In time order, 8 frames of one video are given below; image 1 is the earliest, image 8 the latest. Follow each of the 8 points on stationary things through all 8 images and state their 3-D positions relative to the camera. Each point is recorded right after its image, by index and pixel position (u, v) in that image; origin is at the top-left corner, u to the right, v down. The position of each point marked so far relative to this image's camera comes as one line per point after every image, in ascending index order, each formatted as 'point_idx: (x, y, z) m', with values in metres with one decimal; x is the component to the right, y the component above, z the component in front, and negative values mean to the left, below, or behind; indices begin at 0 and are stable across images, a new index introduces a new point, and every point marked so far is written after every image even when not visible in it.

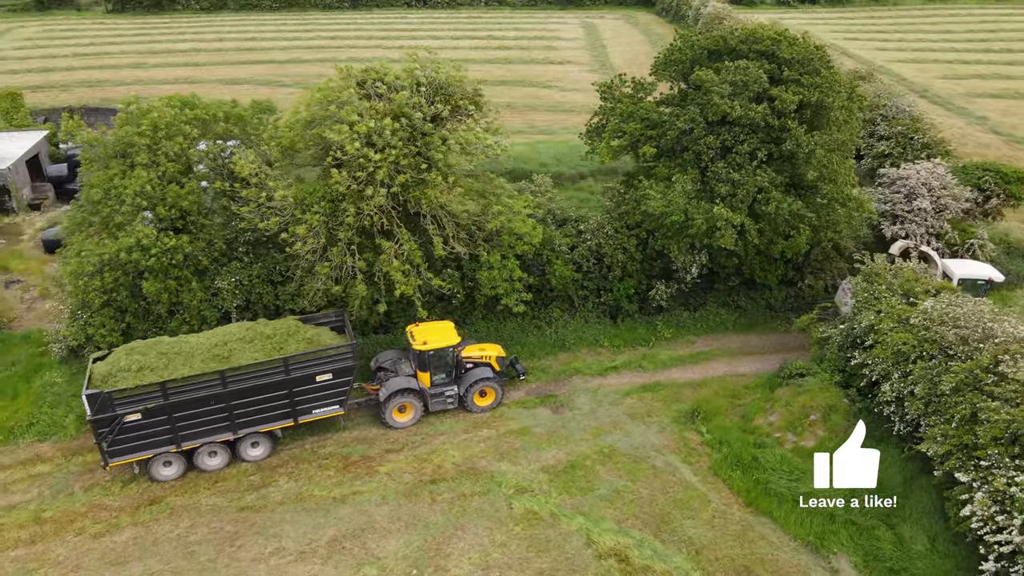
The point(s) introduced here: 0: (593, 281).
0: (+1.8, +0.2, +16.4) m
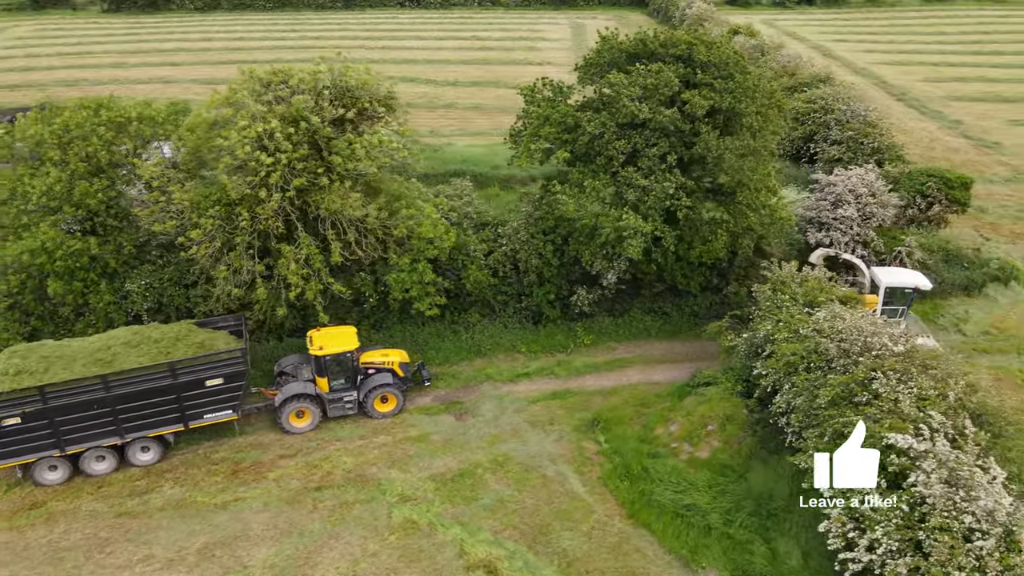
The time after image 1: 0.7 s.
0: (0.0, 0.0, +16.2) m
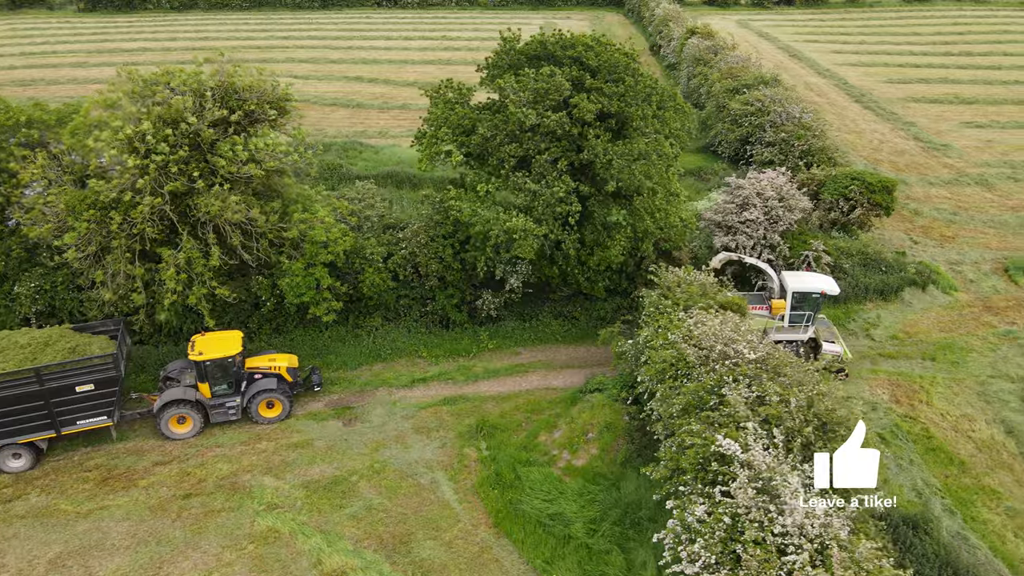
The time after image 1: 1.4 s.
0: (-2.1, 0.0, +16.0) m
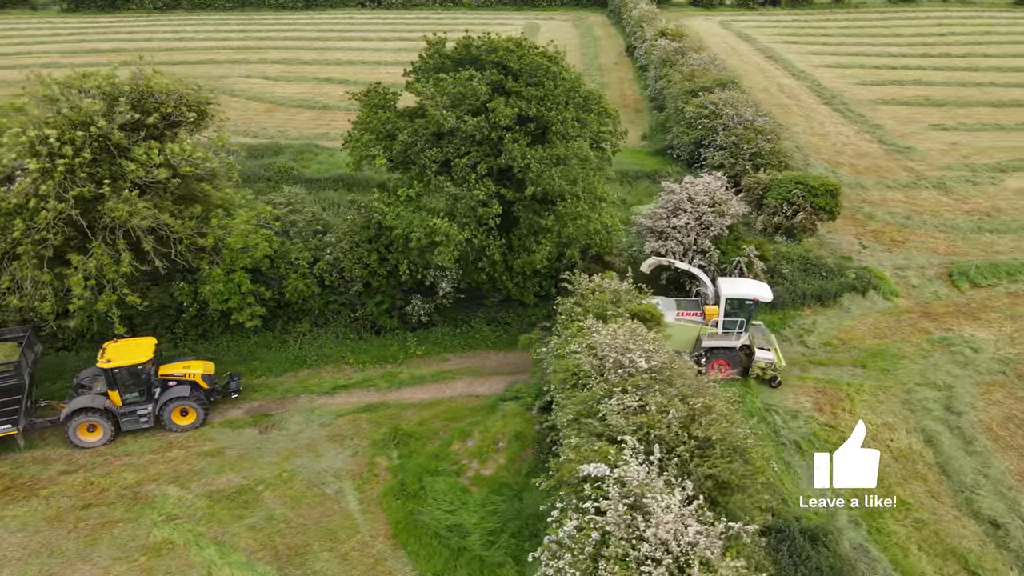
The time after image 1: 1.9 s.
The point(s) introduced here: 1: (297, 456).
0: (-3.6, -0.2, +15.9) m
1: (-3.8, -3.0, +13.2) m
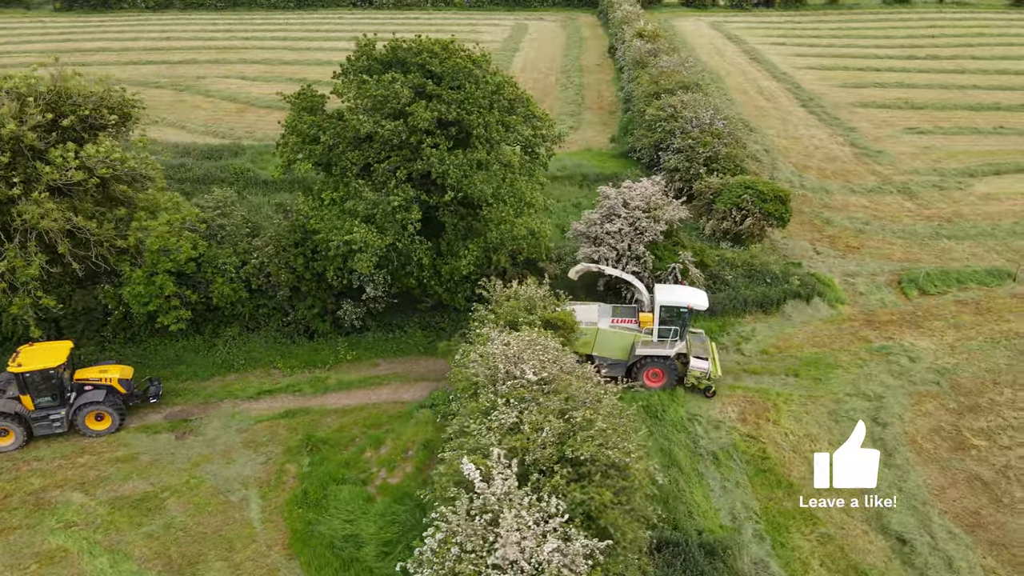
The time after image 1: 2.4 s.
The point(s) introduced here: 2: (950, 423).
0: (-5.1, -0.2, +15.7) m
1: (-5.3, -3.1, +13.1) m
2: (+8.1, -2.5, +13.9) m
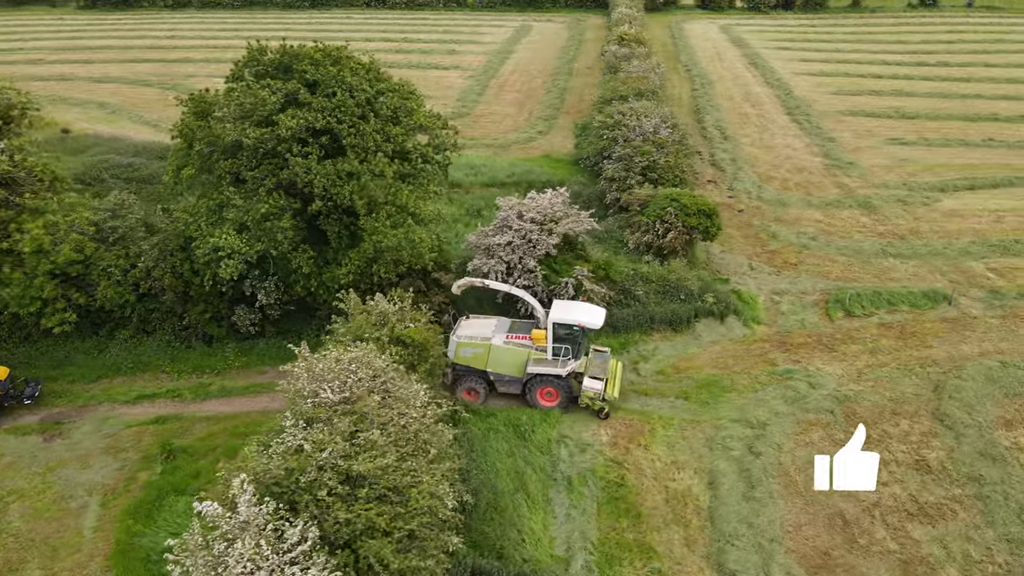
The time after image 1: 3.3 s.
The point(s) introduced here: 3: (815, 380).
0: (-7.4, -0.3, +15.7) m
1: (-7.9, -3.1, +13.1) m
2: (+5.6, -3.0, +13.2) m
3: (+6.2, -1.9, +15.3) m
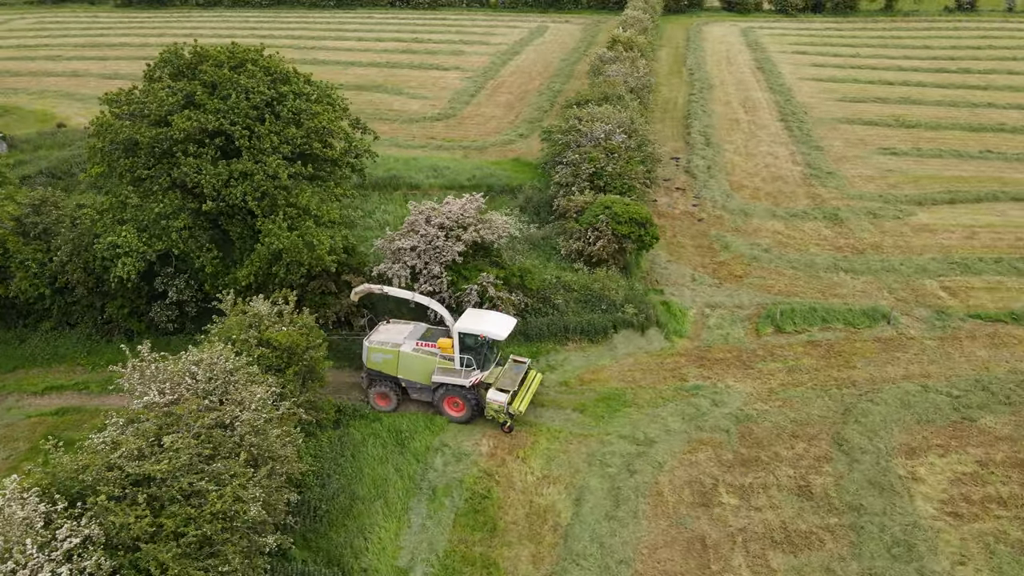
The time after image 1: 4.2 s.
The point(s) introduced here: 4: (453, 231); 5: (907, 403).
0: (-9.4, -0.2, +16.1) m
1: (-10.1, -3.0, +13.5) m
2: (+3.4, -3.2, +12.8) m
3: (+4.1, -2.2, +14.8) m
4: (-1.1, +1.2, +15.8) m
5: (+7.7, -2.2, +14.6) m
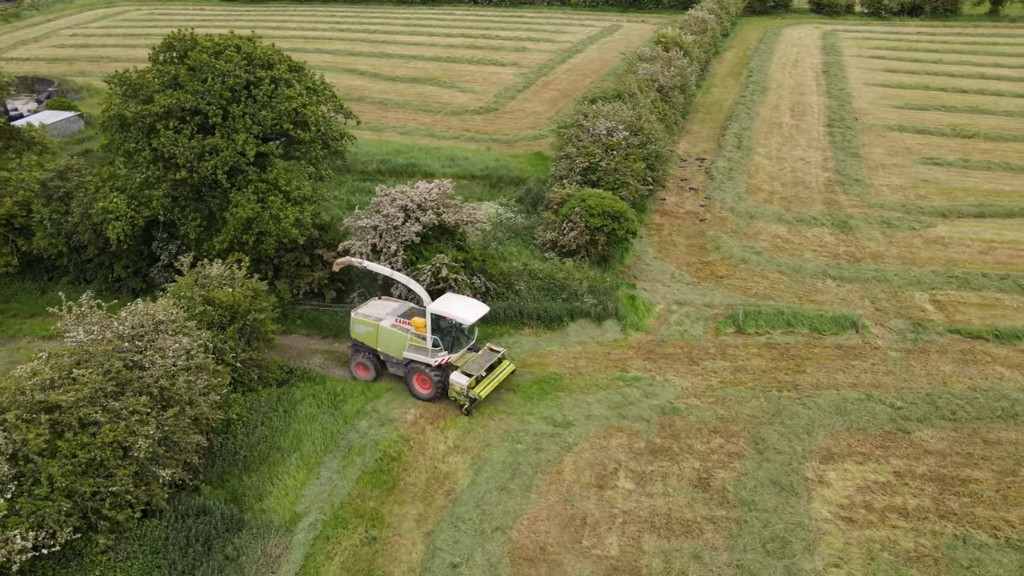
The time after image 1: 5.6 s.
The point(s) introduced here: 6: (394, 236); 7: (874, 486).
0: (-10.2, +0.8, +18.1) m
1: (-11.4, -2.0, +15.6) m
2: (+1.8, -3.1, +13.2) m
3: (+2.9, -2.0, +15.1) m
4: (-2.0, +1.6, +16.6) m
5: (+6.4, -2.3, +14.4) m
6: (-2.5, +1.1, +16.4) m
7: (+6.1, -3.3, +12.6) m
